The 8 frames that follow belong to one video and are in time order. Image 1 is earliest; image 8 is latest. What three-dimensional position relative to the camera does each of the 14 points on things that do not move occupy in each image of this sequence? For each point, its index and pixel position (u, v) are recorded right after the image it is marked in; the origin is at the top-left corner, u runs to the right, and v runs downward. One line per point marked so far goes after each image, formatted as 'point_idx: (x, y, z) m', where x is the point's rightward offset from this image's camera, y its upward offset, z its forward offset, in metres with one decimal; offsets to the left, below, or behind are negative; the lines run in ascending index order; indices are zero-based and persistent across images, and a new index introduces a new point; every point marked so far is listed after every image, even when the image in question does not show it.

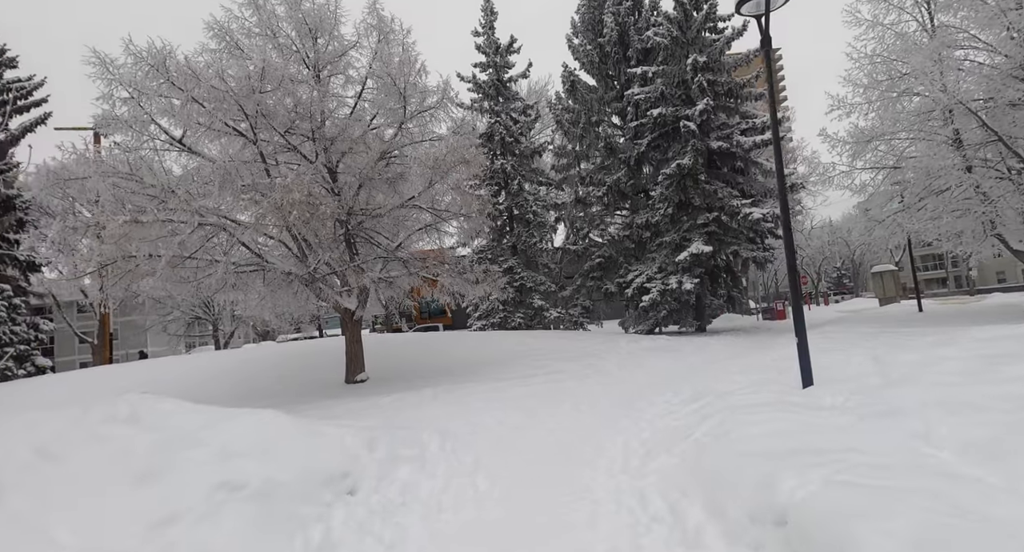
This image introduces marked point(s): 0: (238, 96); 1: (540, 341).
0: (-4.3, +2.8, +8.9) m
1: (+0.7, -1.6, +14.1) m
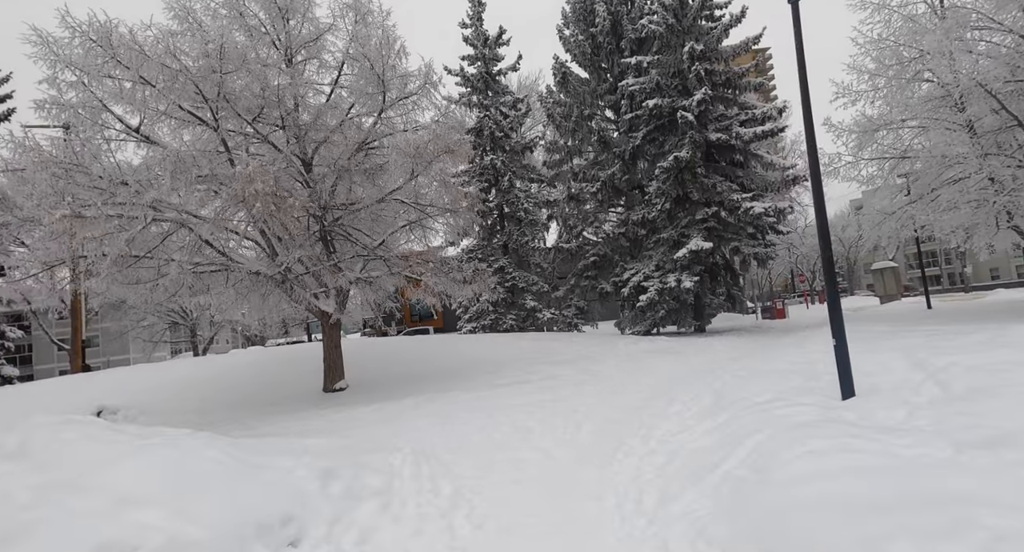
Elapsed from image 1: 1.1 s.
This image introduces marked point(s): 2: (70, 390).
0: (-4.5, +2.8, +8.0) m
1: (+0.5, -1.6, +13.3) m
2: (-8.6, -2.2, +10.9) m
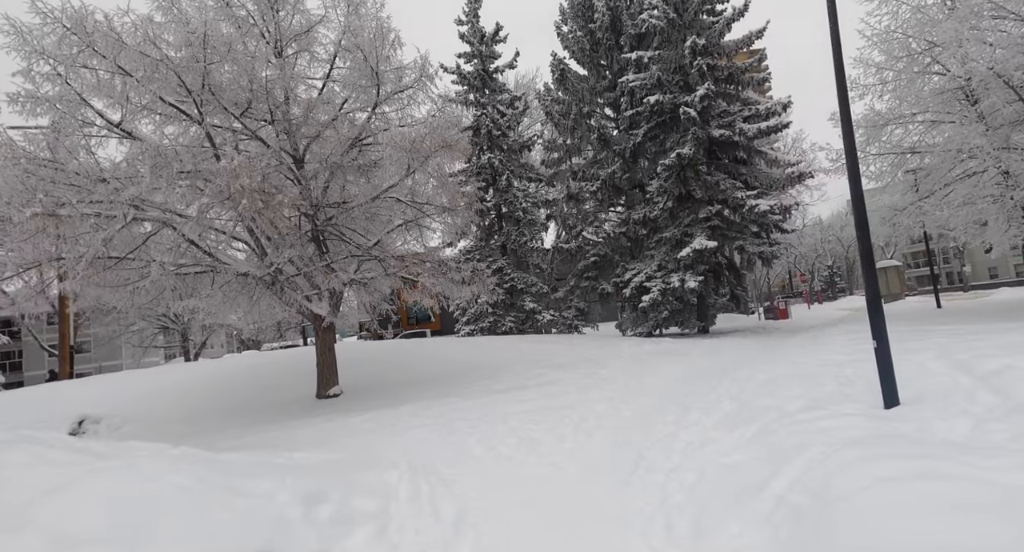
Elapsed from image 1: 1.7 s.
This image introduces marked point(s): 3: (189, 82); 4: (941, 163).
0: (-4.5, +2.8, +7.6) m
1: (+0.5, -1.6, +12.9) m
2: (-8.6, -2.3, +10.5) m
3: (-4.5, +2.7, +7.8) m
4: (+9.3, +2.5, +12.0) m
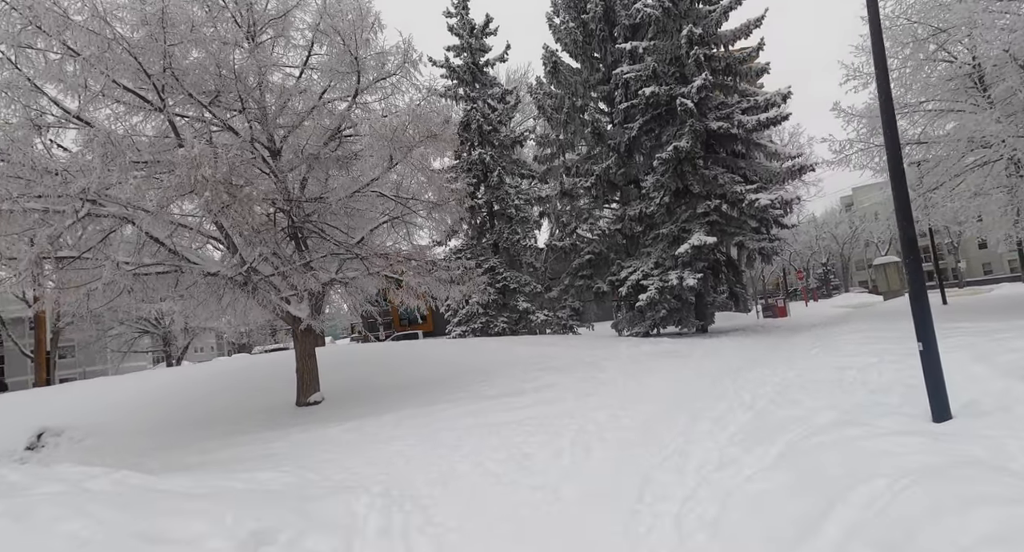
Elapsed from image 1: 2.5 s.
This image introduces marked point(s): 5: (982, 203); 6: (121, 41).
0: (-4.7, +2.8, +7.0) m
1: (+0.3, -1.6, +12.3) m
2: (-8.7, -2.3, +9.8) m
3: (-4.7, +2.7, +7.2) m
4: (+9.1, +2.6, +11.6) m
5: (+9.5, +1.5, +11.4) m
6: (-4.8, +2.9, +7.0) m
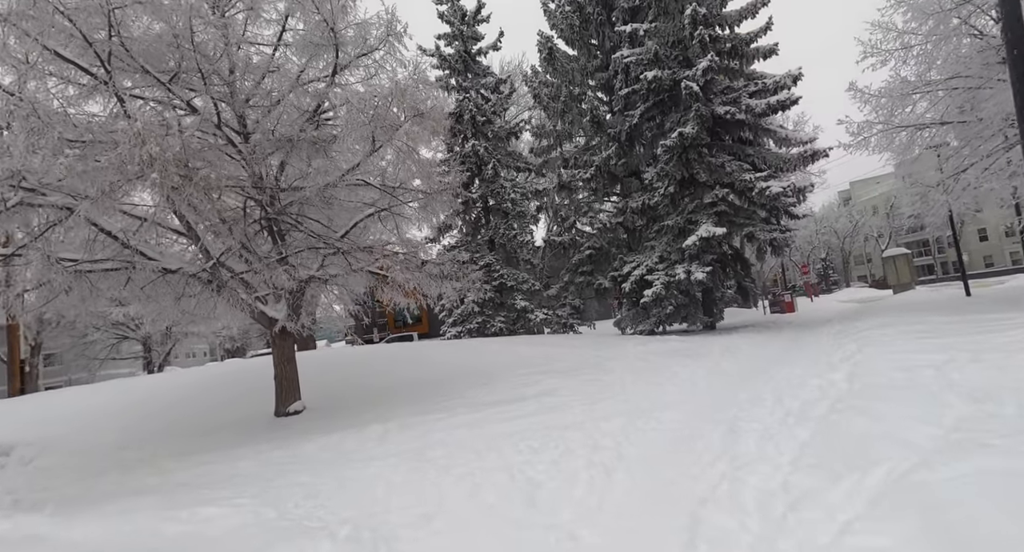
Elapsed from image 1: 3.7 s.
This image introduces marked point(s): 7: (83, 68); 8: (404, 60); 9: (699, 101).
0: (-4.7, +2.8, +6.1) m
1: (+0.3, -1.5, +11.5) m
2: (-8.7, -2.4, +8.9) m
3: (-4.7, +2.7, +6.3) m
4: (+9.0, +2.8, +10.8) m
5: (+9.4, +1.7, +10.6) m
6: (-4.9, +2.9, +6.1) m
7: (-4.9, +2.4, +6.4) m
8: (-1.7, +3.3, +8.6) m
9: (+4.7, +4.4, +14.1) m
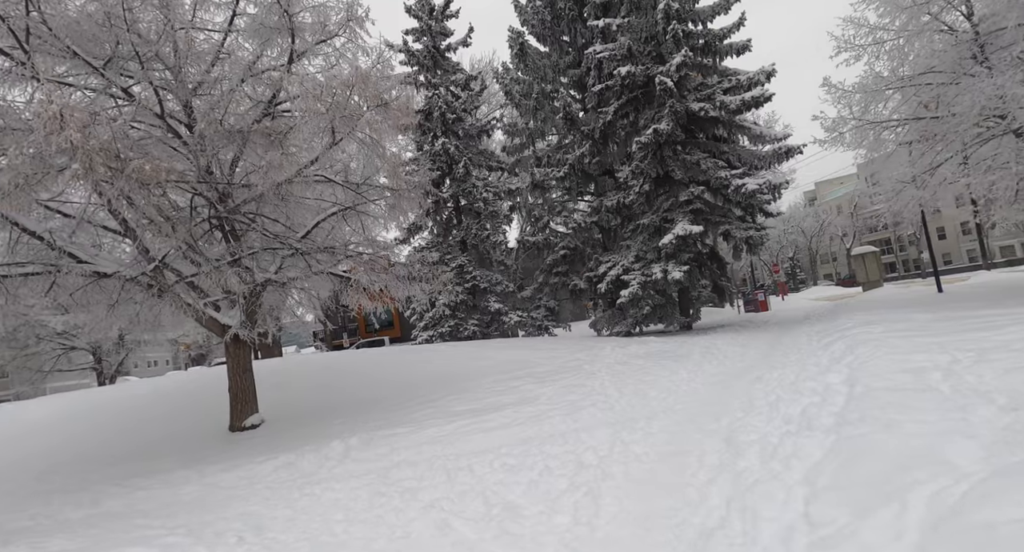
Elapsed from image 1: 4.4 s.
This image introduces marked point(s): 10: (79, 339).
0: (-5.0, +2.8, +5.4) m
1: (-0.2, -1.5, +11.0) m
2: (-9.1, -2.5, +8.0) m
3: (-5.0, +2.7, +5.6) m
4: (+8.5, +2.9, +10.7) m
5: (+8.9, +1.8, +10.6) m
6: (-5.2, +2.9, +5.4) m
7: (-5.2, +2.4, +5.7) m
8: (-2.1, +3.3, +8.0) m
9: (+4.0, +4.4, +13.9) m
10: (-15.0, -2.2, +19.7) m
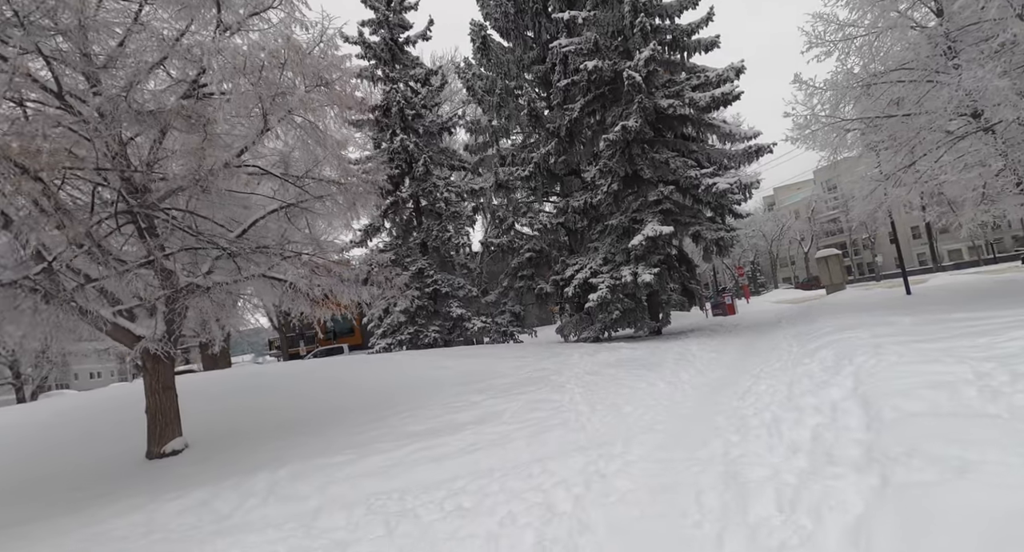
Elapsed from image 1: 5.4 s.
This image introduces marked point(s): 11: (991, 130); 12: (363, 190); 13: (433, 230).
0: (-5.4, +2.7, +4.3) m
1: (-0.9, -1.6, +10.1) m
2: (-9.6, -2.6, +6.6) m
3: (-5.4, +2.6, +4.5) m
4: (+7.8, +2.9, +10.5) m
5: (+8.2, +1.8, +10.4) m
6: (-5.5, +2.8, +4.3) m
7: (-5.6, +2.3, +4.6) m
8: (-2.6, +3.2, +7.1) m
9: (+3.1, +4.4, +13.4) m
10: (-16.2, -2.4, +18.0) m
11: (+8.6, +2.6, +9.9) m
12: (-2.1, +1.2, +7.9) m
13: (-2.4, +1.4, +16.8) m
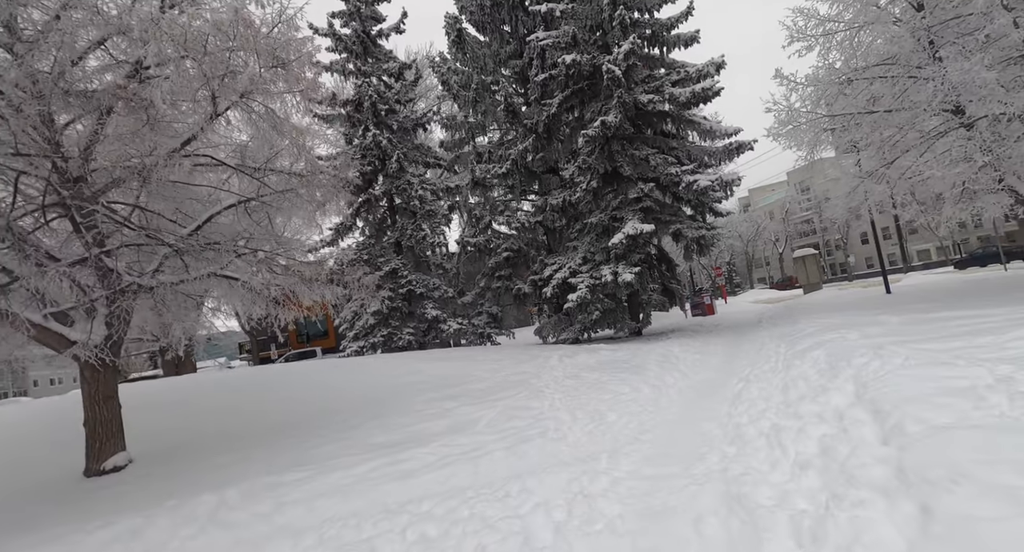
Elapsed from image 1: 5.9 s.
0: (-5.6, +2.8, +3.7) m
1: (-1.3, -1.6, +9.6) m
2: (-9.8, -2.6, +5.7) m
3: (-5.6, +2.6, +3.8) m
4: (+7.3, +2.9, +10.3) m
5: (+7.8, +1.8, +10.2) m
6: (-5.7, +2.8, +3.6) m
7: (-5.8, +2.3, +4.0) m
8: (-2.9, +3.2, +6.6) m
9: (+2.5, +4.4, +13.0) m
10: (-16.9, -2.5, +16.9) m
11: (+8.1, +2.6, +9.7) m
12: (-2.5, +1.2, +7.4) m
13: (-3.1, +1.4, +16.2) m
